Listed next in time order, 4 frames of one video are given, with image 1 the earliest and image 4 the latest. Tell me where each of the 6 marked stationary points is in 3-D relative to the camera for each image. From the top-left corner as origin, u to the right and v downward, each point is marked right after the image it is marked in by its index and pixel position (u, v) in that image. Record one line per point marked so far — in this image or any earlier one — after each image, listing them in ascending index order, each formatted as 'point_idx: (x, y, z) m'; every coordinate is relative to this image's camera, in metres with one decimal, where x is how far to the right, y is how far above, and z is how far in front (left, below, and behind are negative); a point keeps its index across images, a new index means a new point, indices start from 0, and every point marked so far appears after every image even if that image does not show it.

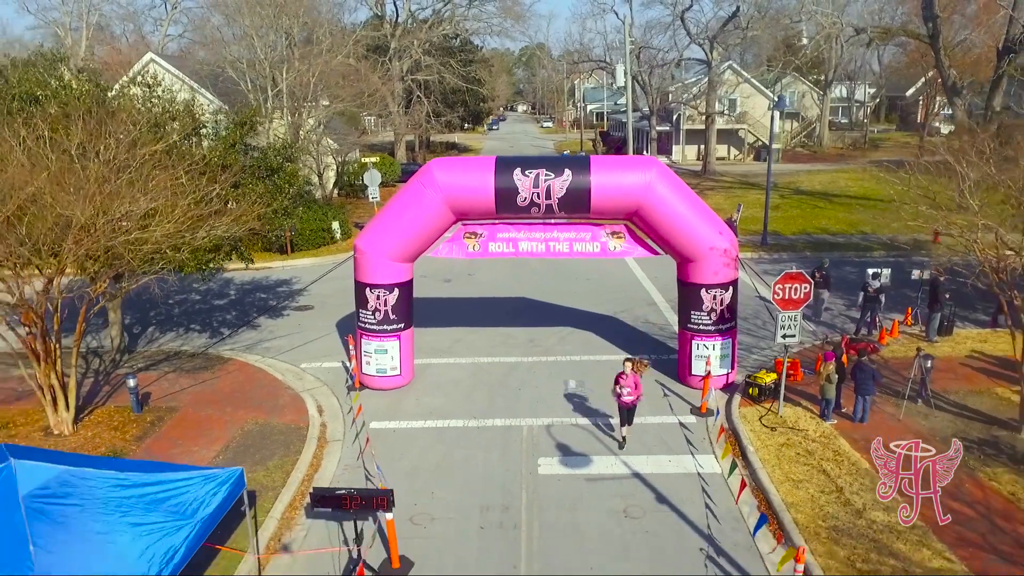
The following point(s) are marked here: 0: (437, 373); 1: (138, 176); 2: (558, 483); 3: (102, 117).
0: (-1.5, -1.7, +13.3) m
1: (-6.1, +1.9, +10.8) m
2: (+0.7, -2.8, +9.6) m
3: (-7.1, +2.9, +11.5) m
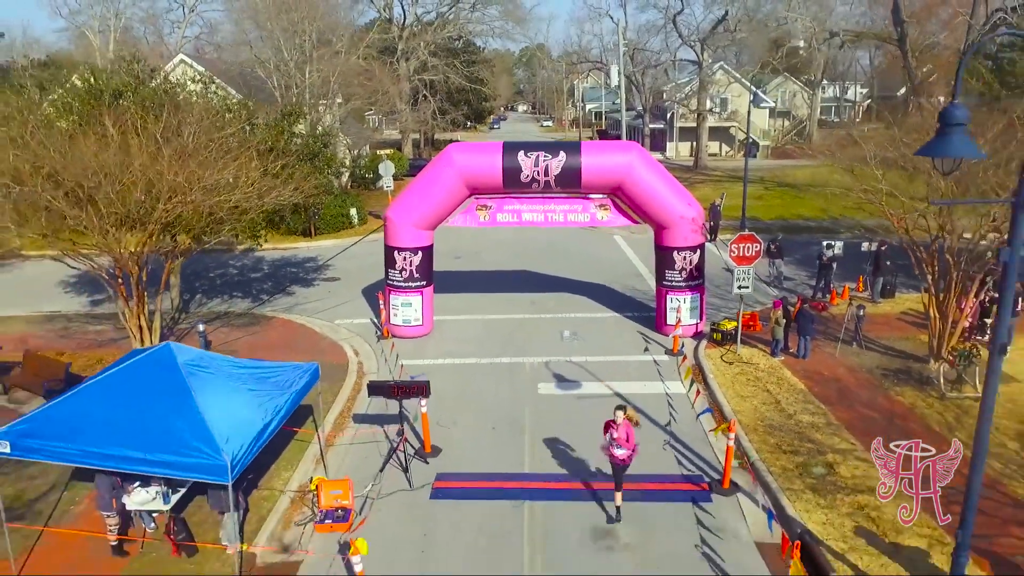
0: (-1.4, -0.9, +15.6) m
1: (-6.1, +2.7, +13.1) m
2: (+0.8, -2.0, +11.9) m
3: (-7.0, +3.7, +13.8) m
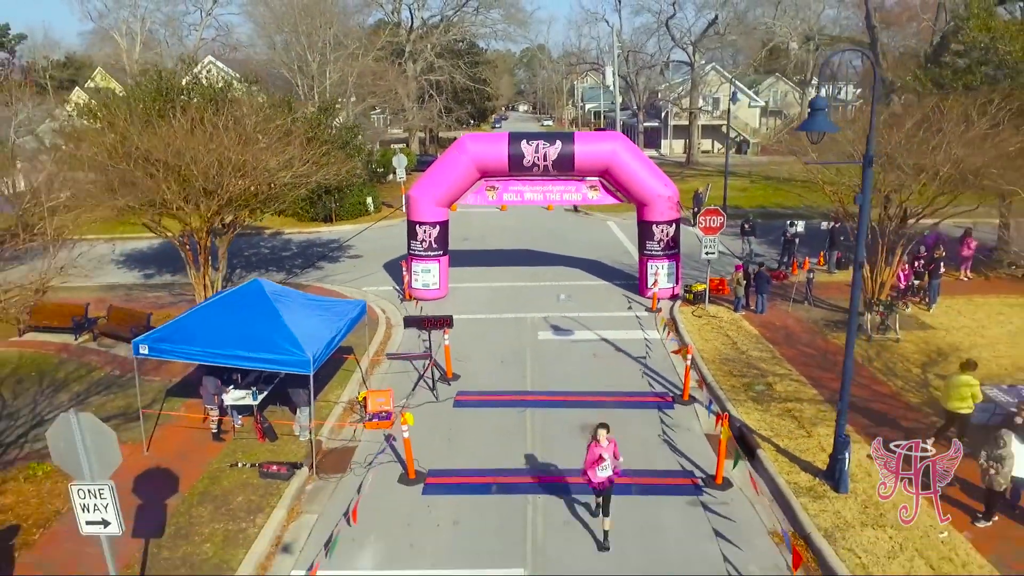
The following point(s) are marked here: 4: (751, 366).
0: (-1.3, -0.1, +18.1) m
1: (-6.0, +3.5, +15.6) m
2: (+0.9, -1.2, +14.4) m
3: (-6.9, +4.5, +16.3) m
4: (+4.6, -1.5, +12.6) m
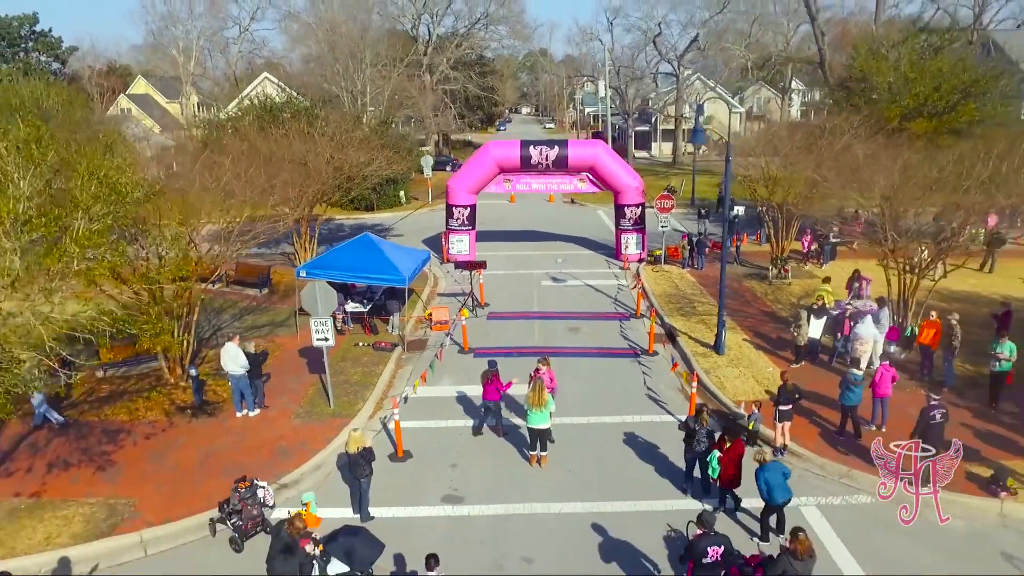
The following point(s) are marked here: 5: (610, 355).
0: (-1.0, +1.1, +24.3) m
1: (-5.6, +4.7, +21.8) m
2: (+1.2, 0.0, +20.5) m
3: (-6.5, +5.8, +22.5) m
4: (+5.0, -0.3, +18.8) m
5: (+2.3, -1.6, +15.2) m
